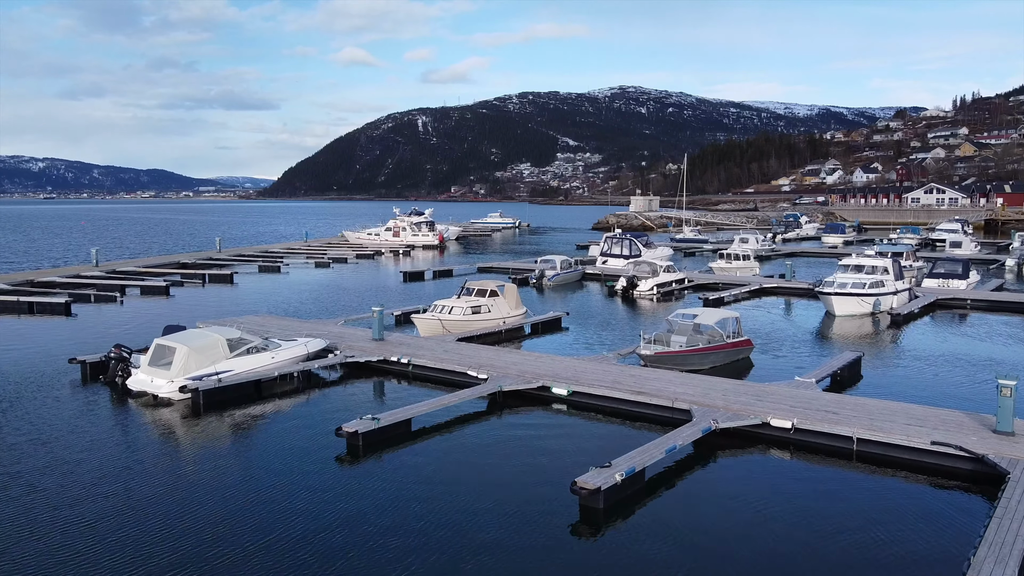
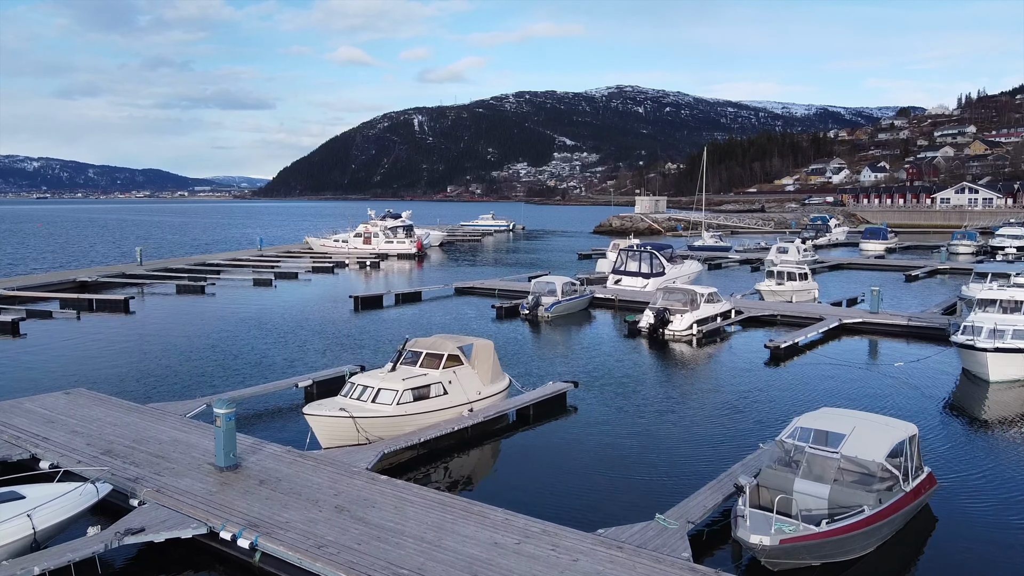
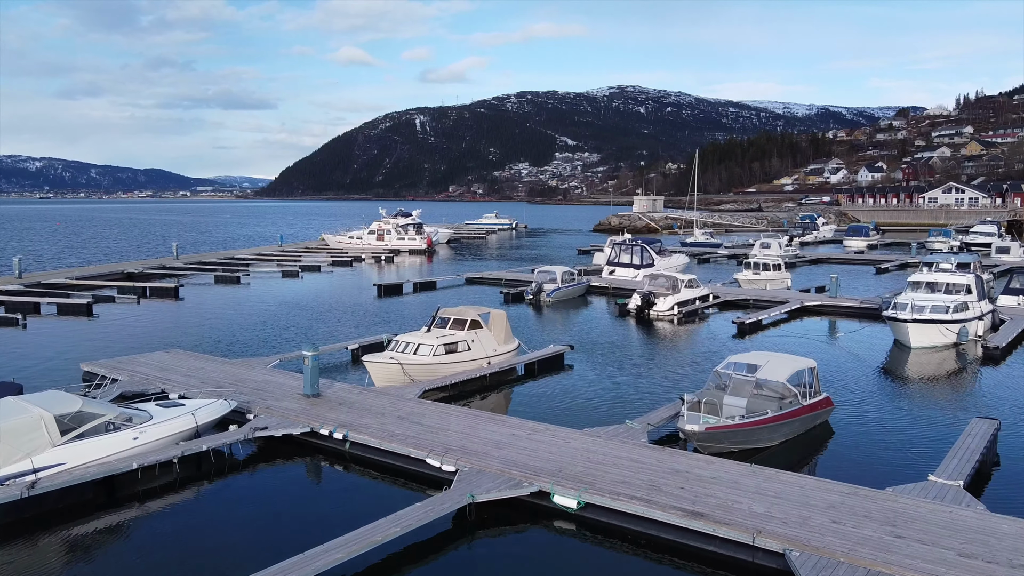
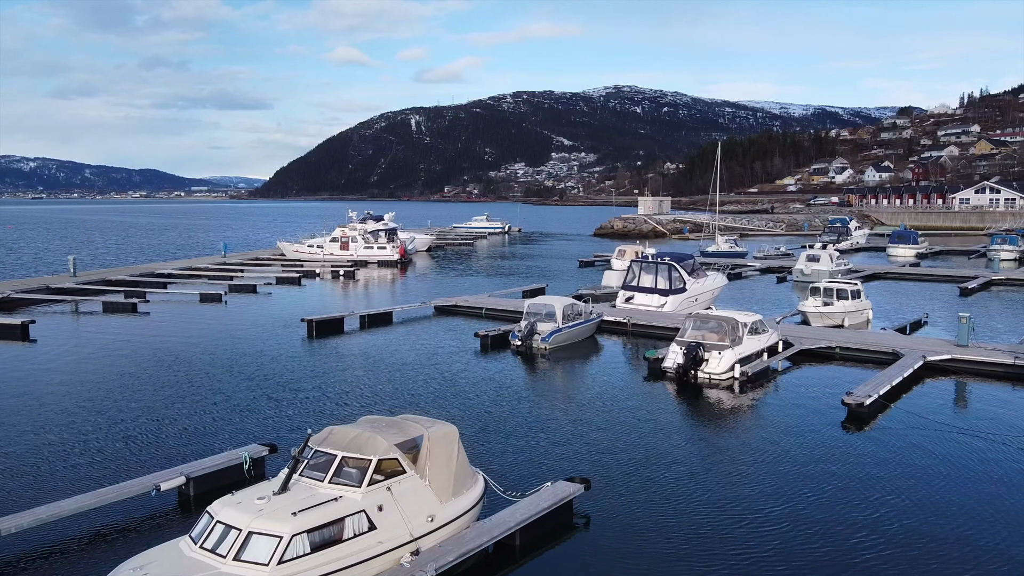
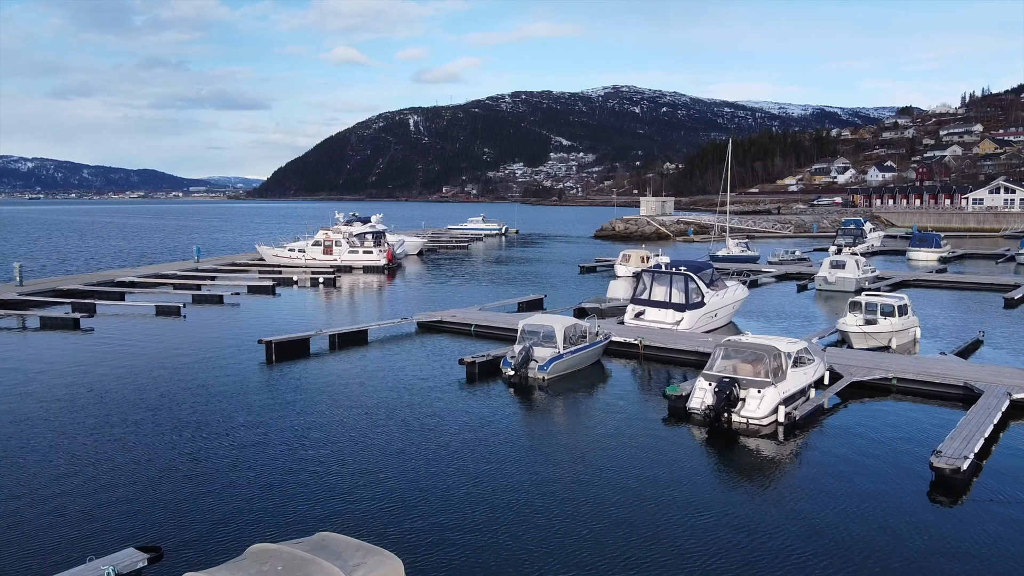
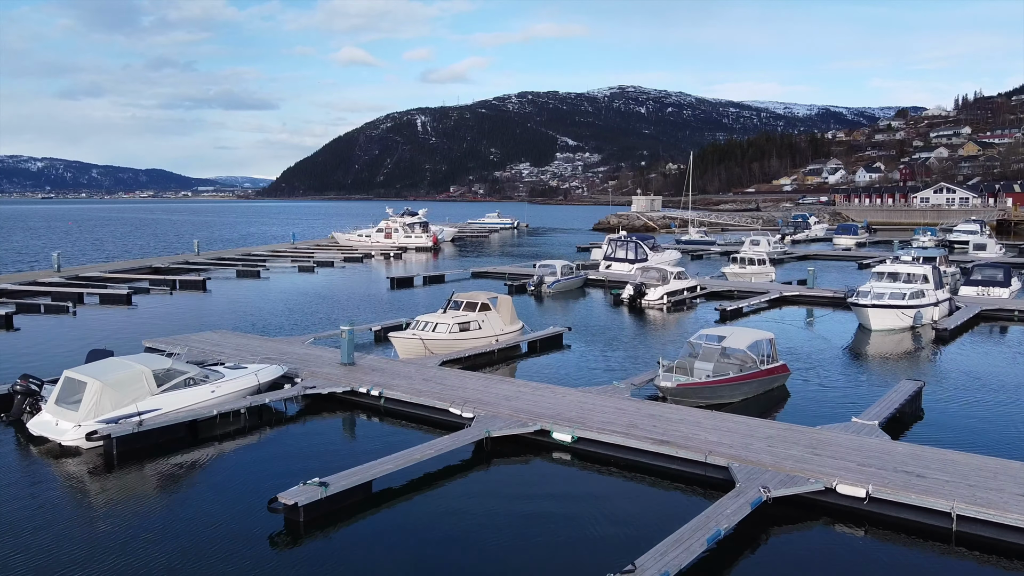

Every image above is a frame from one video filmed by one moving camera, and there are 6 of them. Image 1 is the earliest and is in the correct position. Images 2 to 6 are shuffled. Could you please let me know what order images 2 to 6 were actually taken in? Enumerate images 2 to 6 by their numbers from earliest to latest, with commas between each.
6, 3, 2, 4, 5
